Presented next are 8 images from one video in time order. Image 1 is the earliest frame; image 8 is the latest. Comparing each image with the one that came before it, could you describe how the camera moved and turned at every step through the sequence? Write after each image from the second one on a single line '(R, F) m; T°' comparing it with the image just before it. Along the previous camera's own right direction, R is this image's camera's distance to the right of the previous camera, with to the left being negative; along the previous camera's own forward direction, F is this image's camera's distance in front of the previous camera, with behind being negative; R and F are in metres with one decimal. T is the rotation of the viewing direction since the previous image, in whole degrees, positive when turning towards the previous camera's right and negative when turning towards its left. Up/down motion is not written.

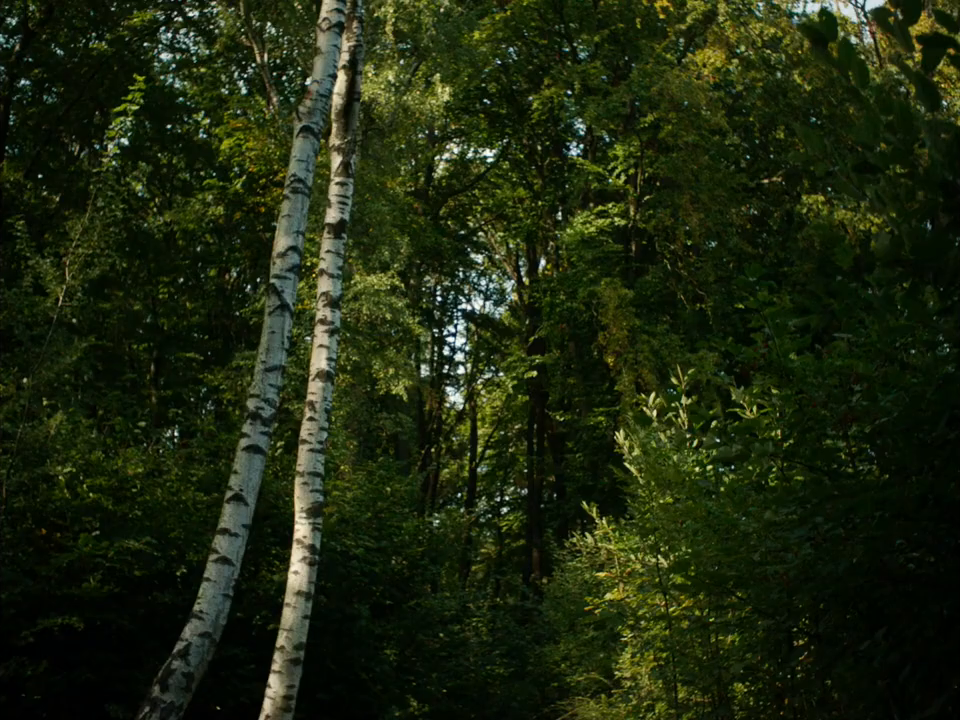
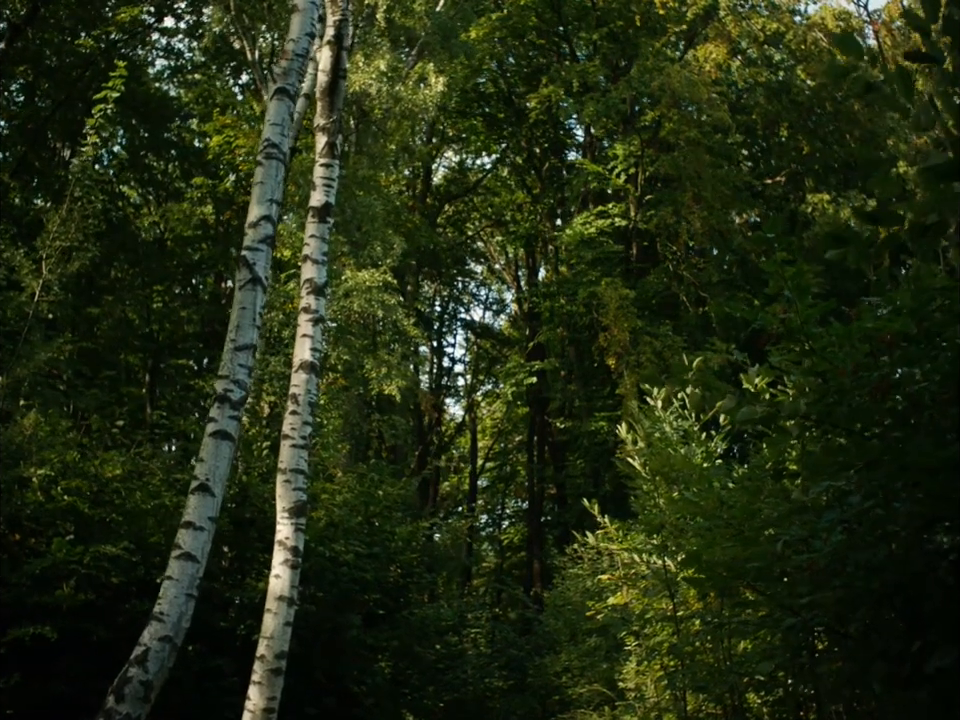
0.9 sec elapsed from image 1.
(+0.1, +0.7) m; 0°
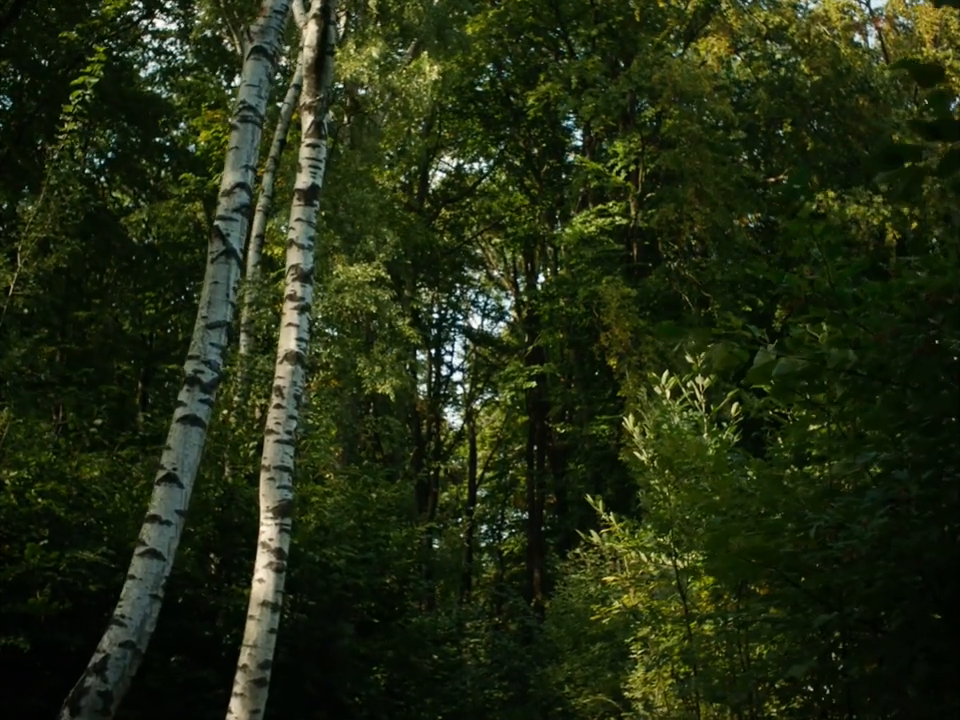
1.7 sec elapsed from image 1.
(0.0, +0.6) m; 0°
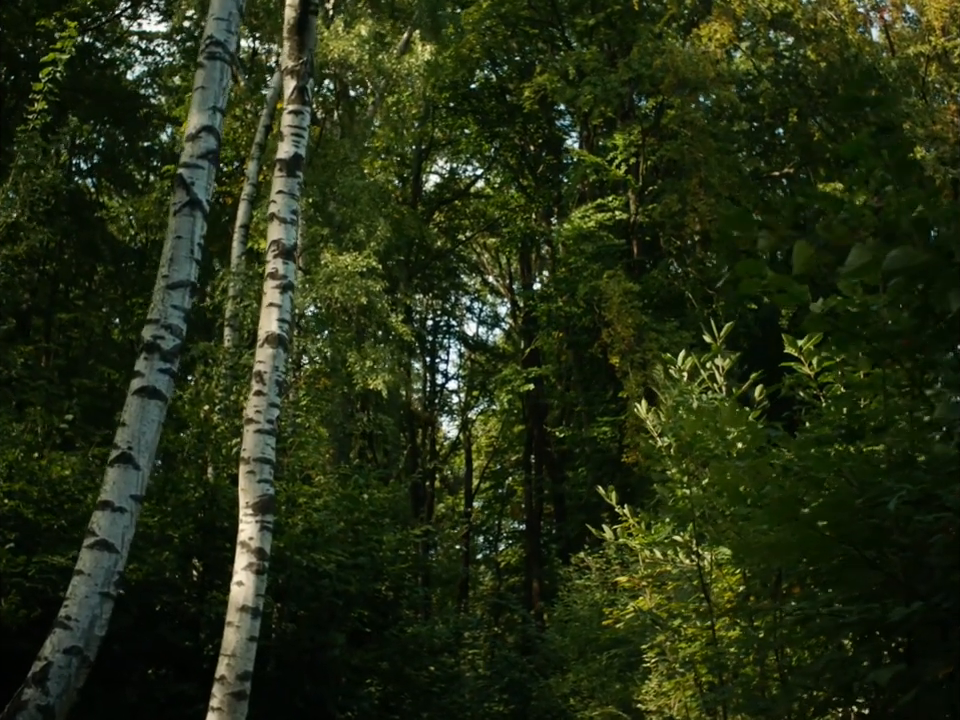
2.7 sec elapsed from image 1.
(0.0, +0.8) m; 0°
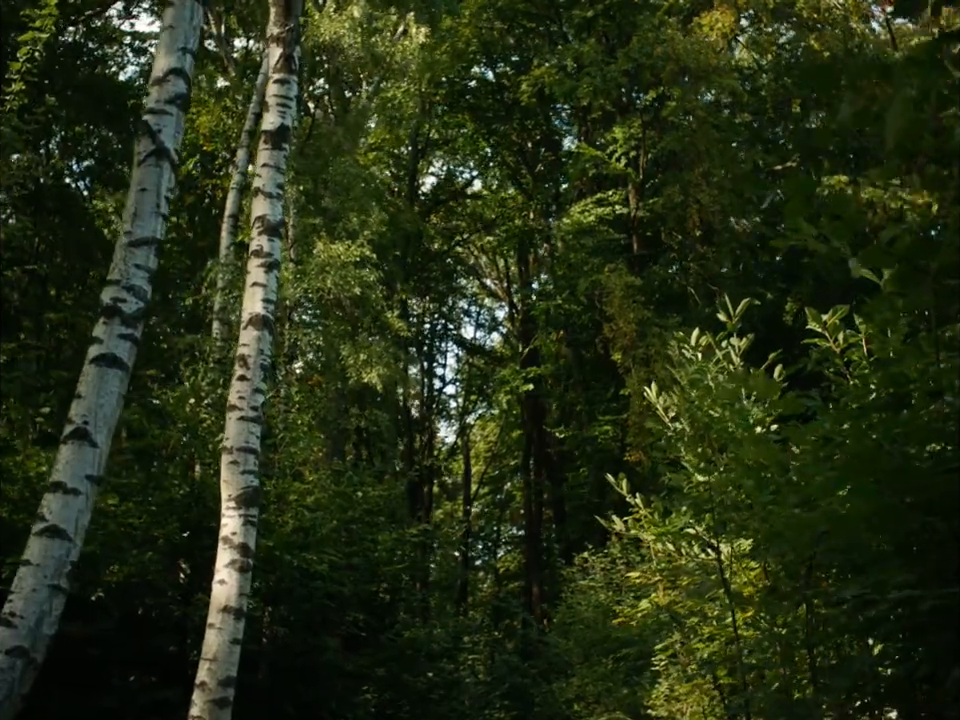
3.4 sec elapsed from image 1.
(0.0, +0.6) m; 0°
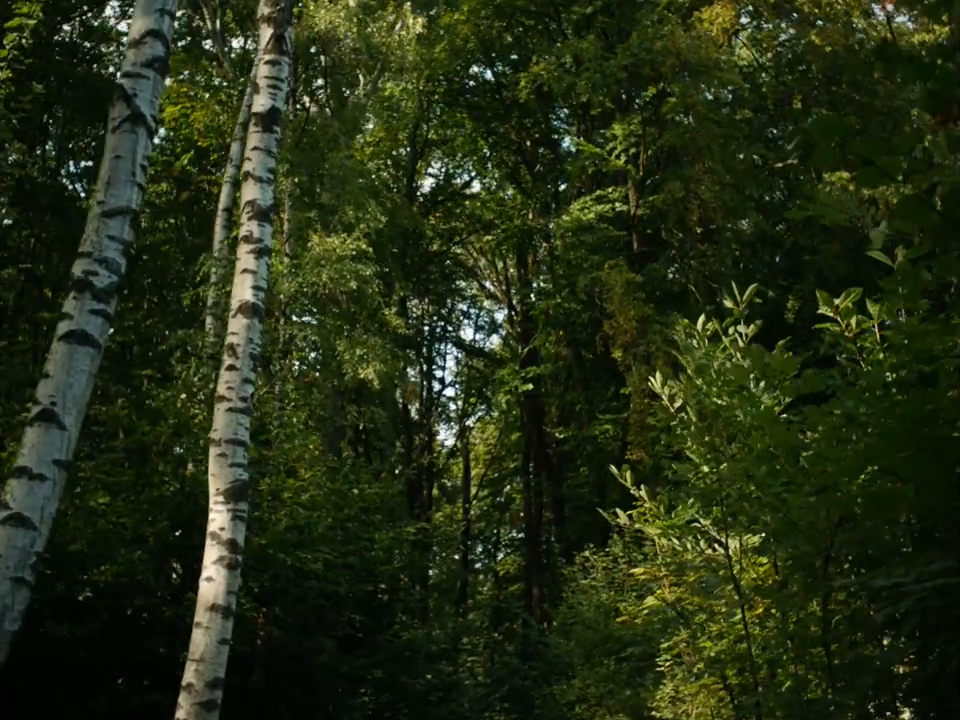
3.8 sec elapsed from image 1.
(0.0, +0.3) m; 0°
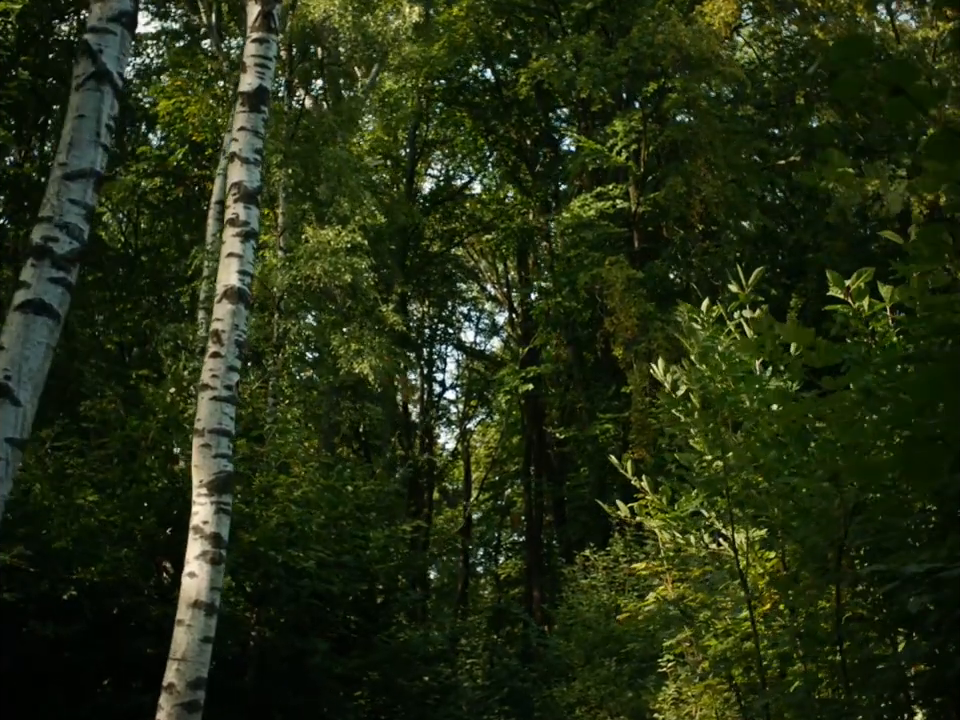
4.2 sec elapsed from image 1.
(0.0, +0.3) m; 0°
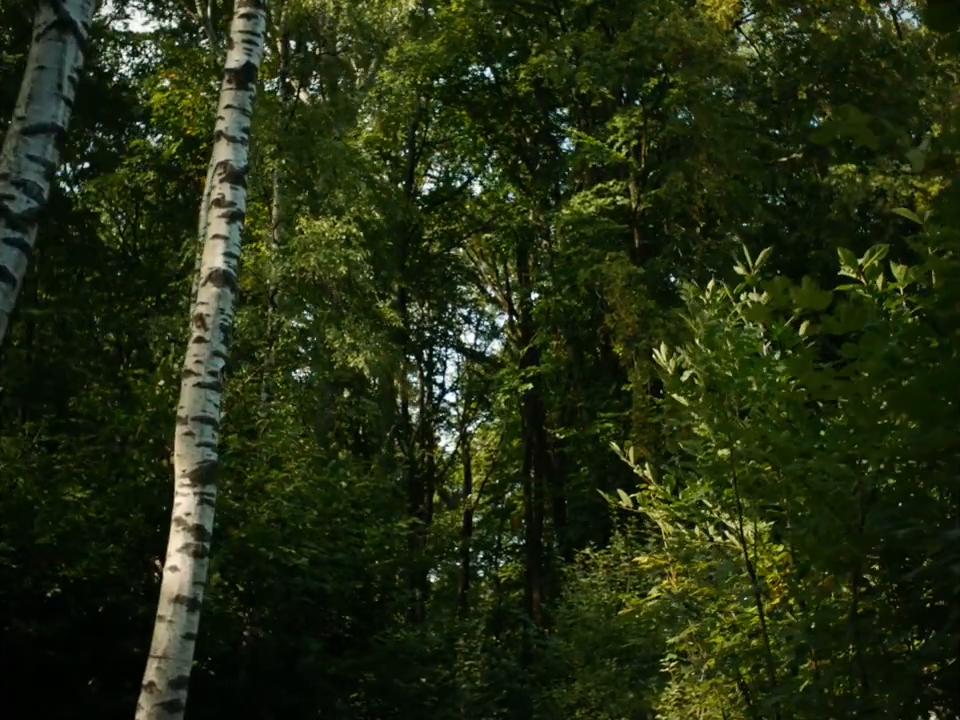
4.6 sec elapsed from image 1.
(0.0, +0.3) m; 0°
